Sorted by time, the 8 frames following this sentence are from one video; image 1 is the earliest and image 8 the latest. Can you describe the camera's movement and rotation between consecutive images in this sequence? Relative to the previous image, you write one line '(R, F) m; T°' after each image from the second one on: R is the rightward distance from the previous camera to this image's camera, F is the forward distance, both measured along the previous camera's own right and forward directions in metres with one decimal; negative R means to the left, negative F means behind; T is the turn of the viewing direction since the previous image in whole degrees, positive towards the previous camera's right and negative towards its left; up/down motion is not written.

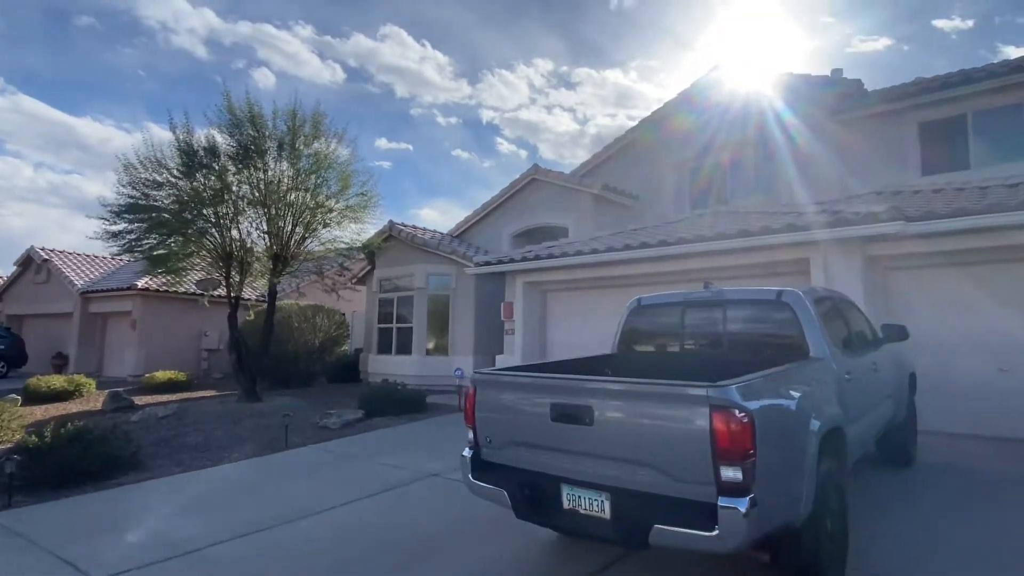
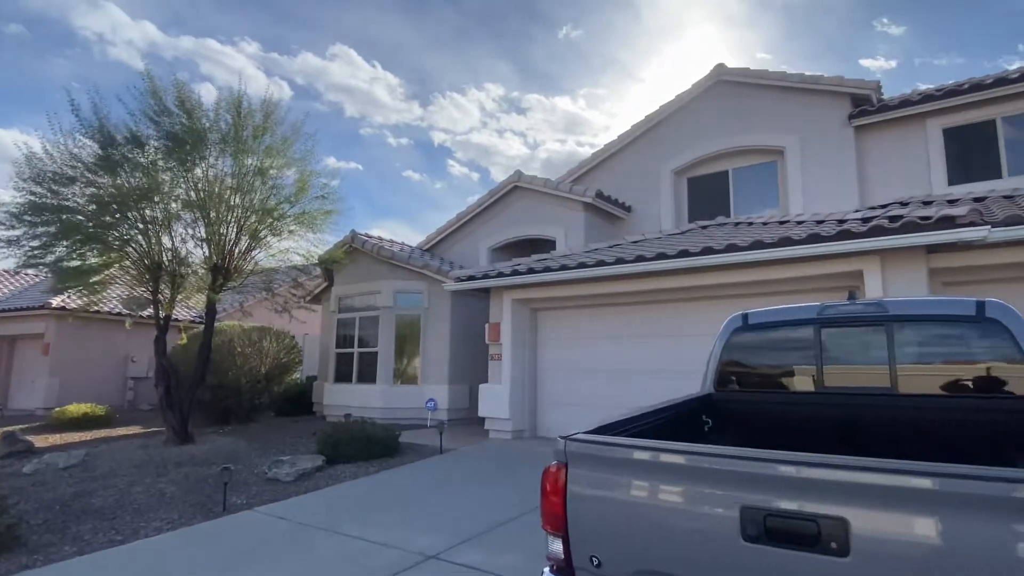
(-0.8, +2.0) m; +5°
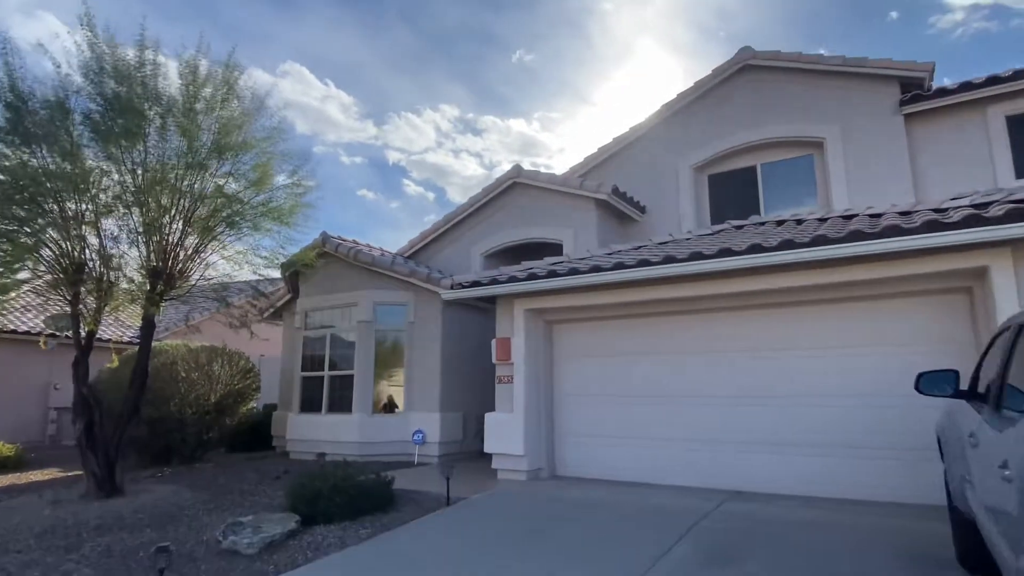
(-1.0, +2.2) m; +4°
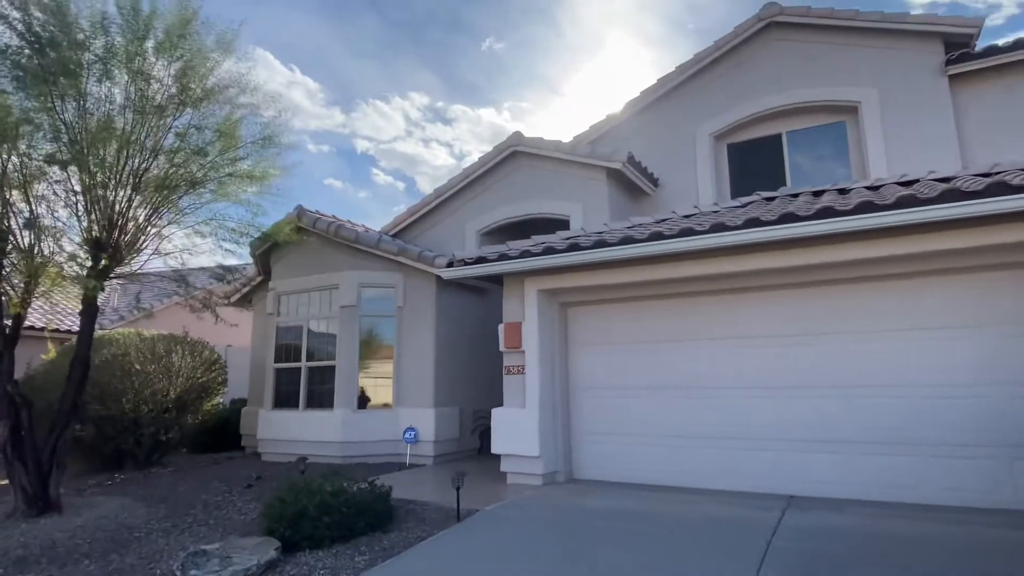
(-0.6, +1.4) m; +3°
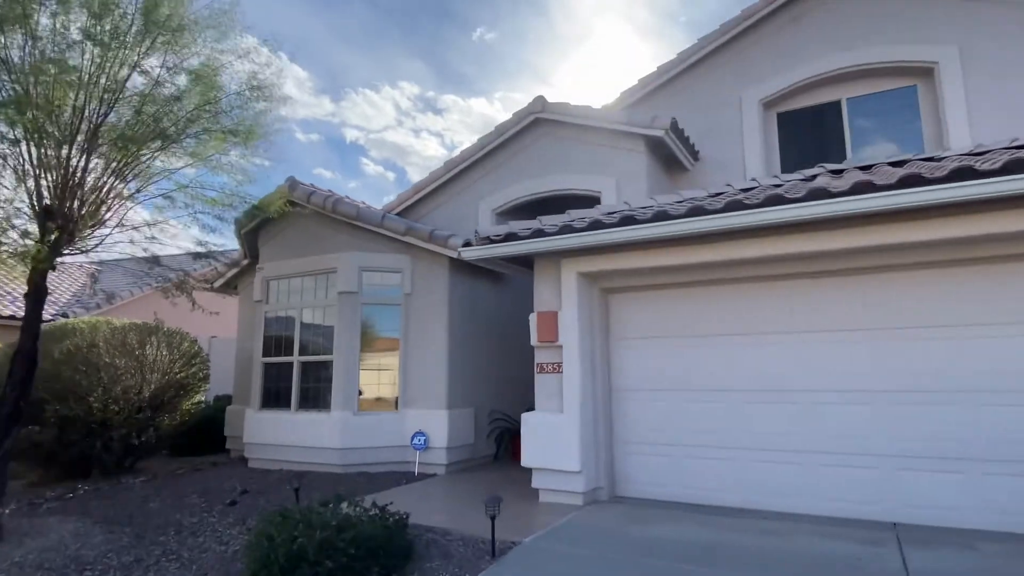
(-0.6, +1.5) m; +1°
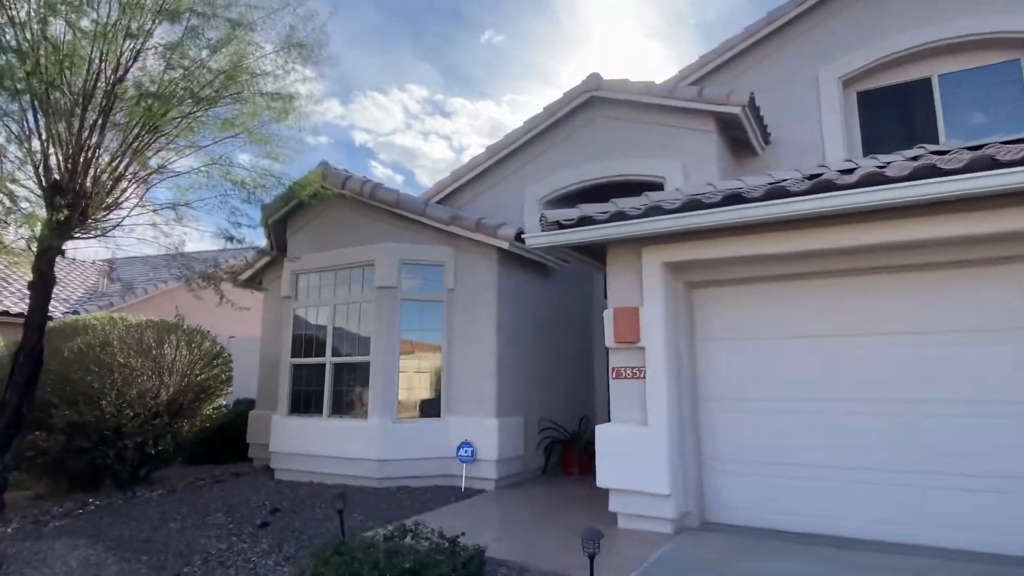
(-0.8, +1.0) m; -1°
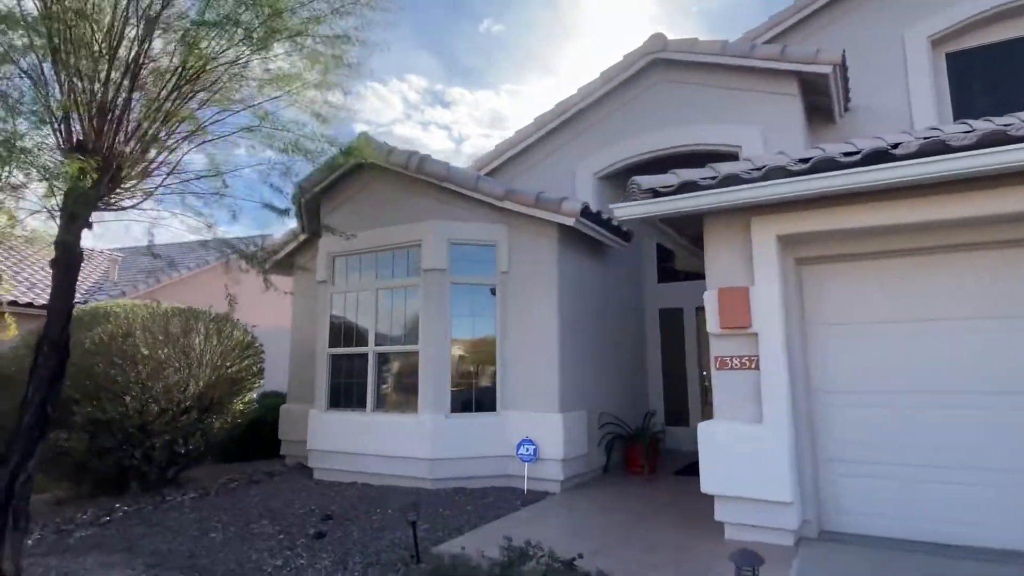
(-0.9, +0.9) m; 0°
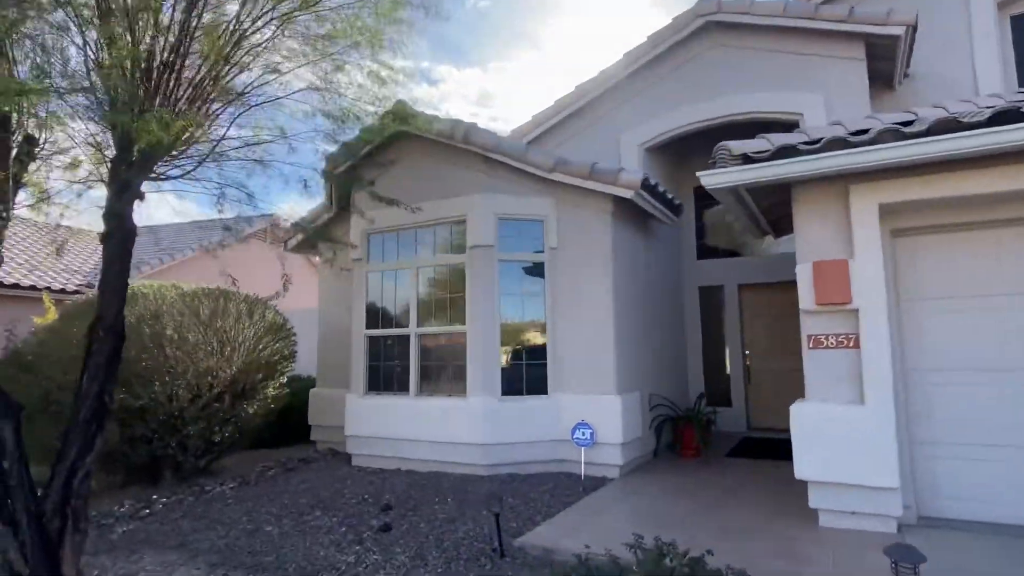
(-0.9, +0.4) m; +1°
